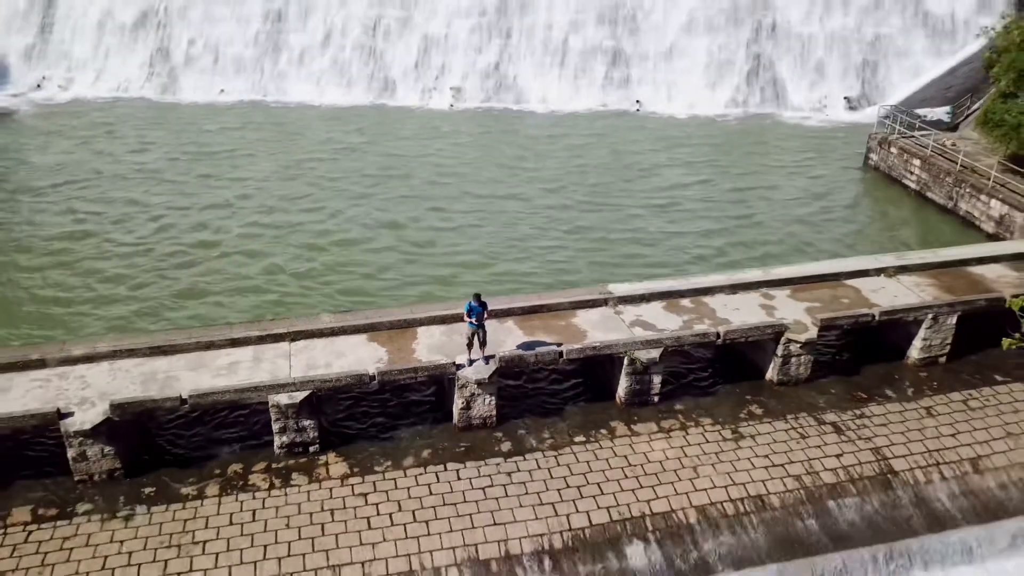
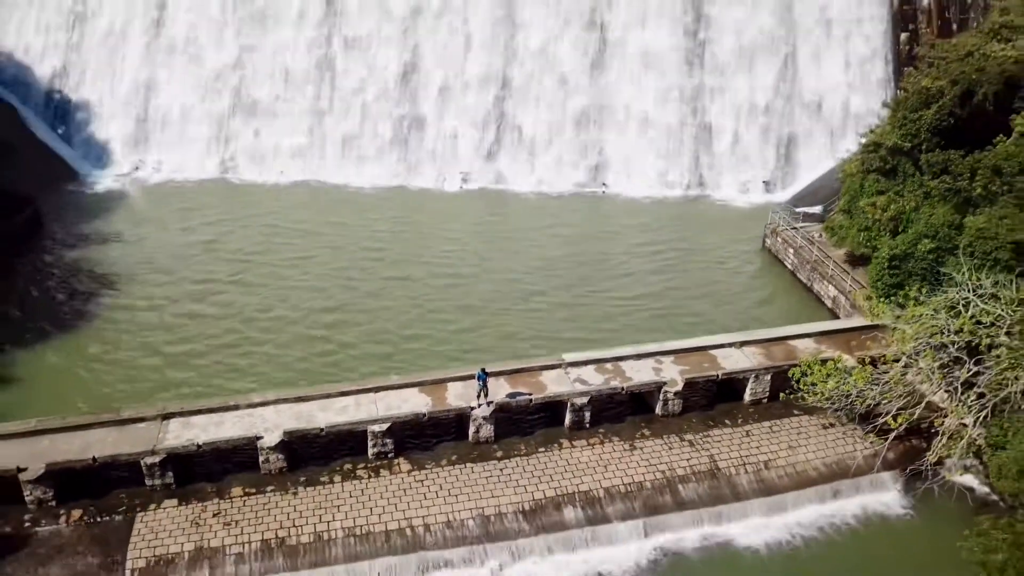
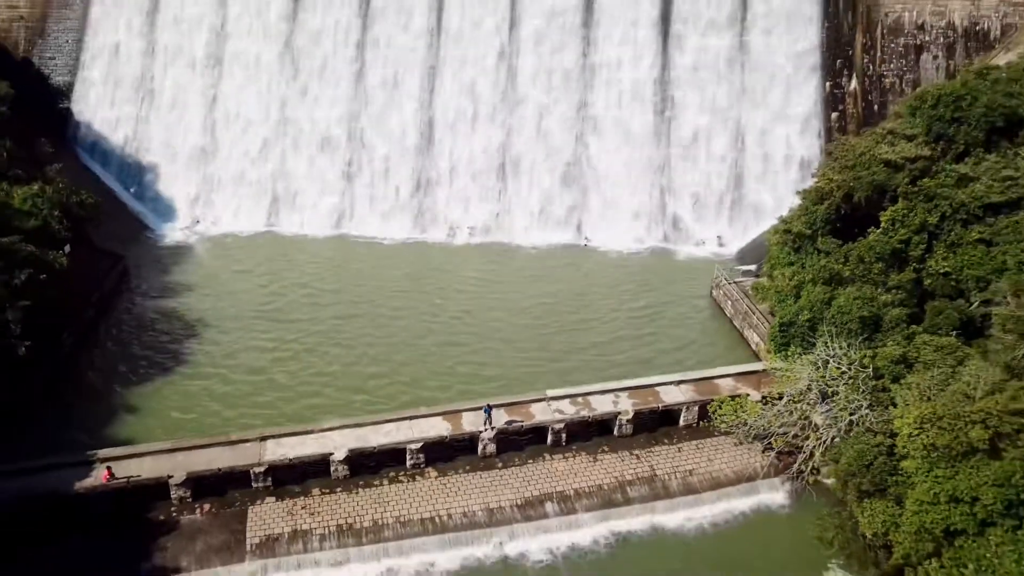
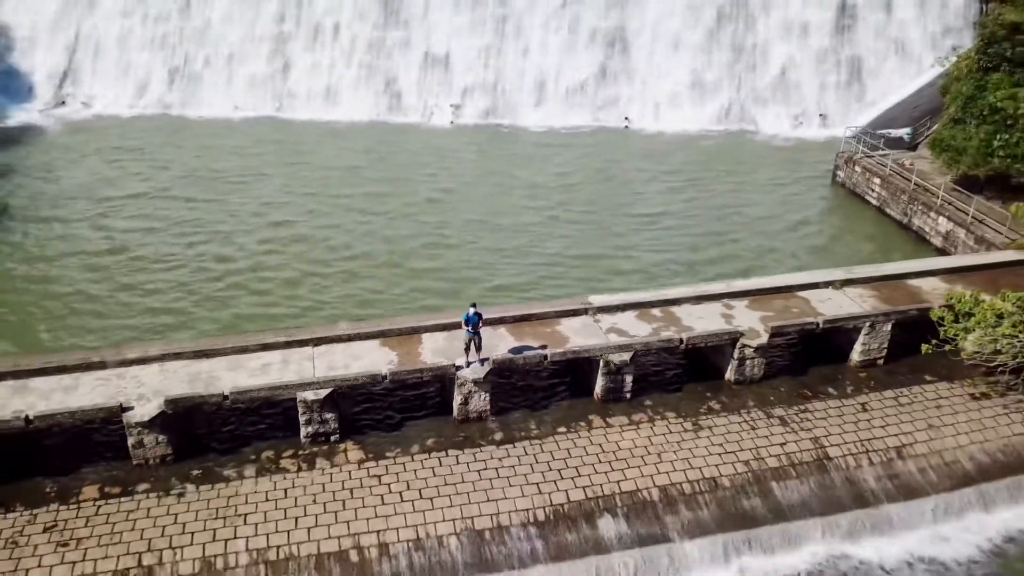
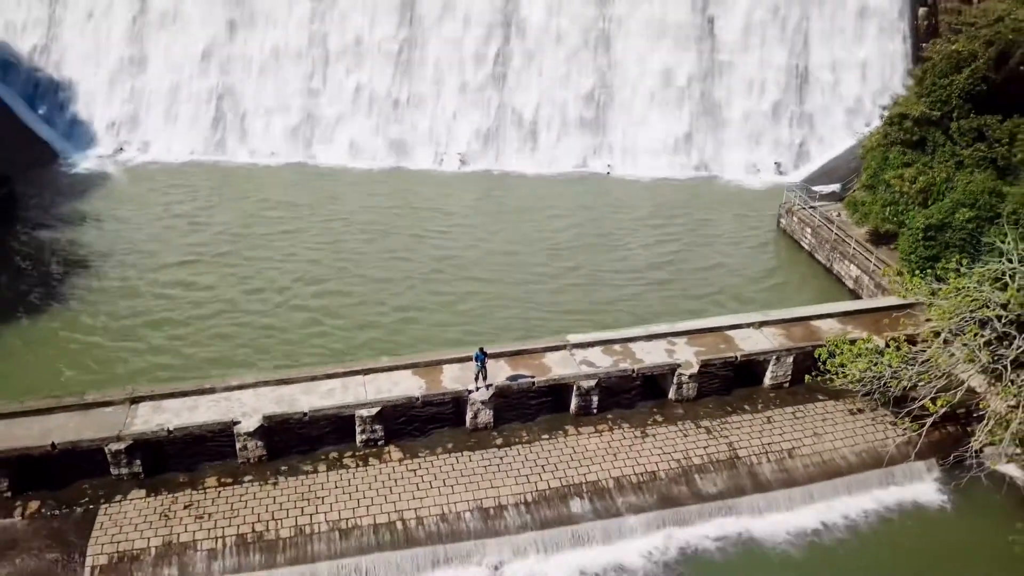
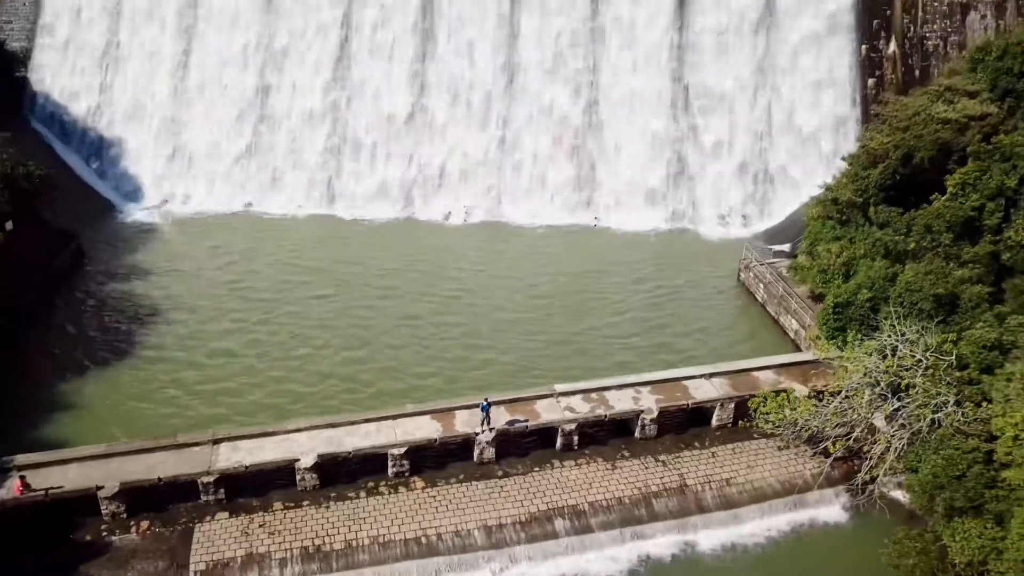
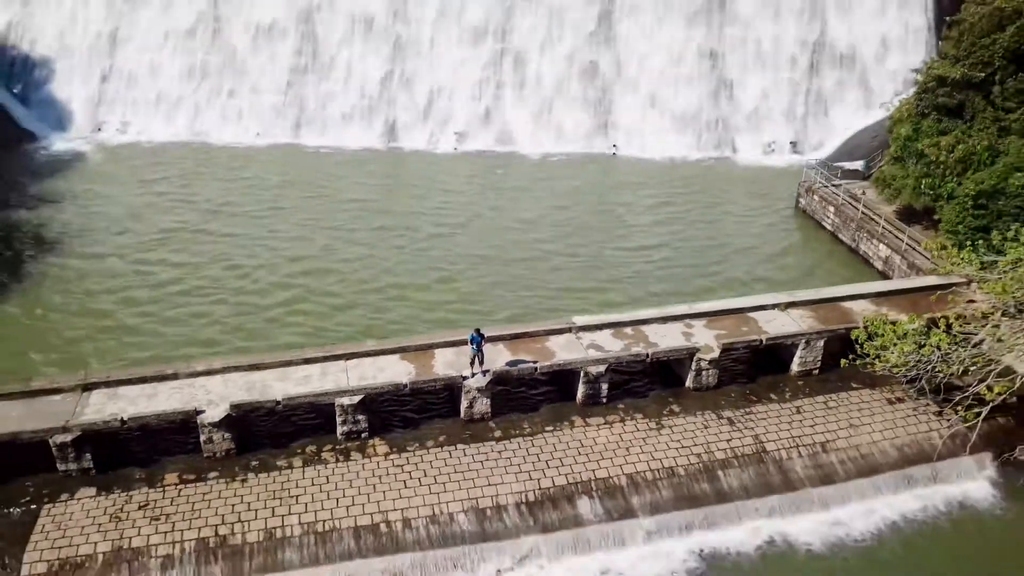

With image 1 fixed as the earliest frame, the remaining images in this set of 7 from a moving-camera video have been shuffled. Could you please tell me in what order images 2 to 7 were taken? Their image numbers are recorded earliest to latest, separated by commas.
4, 7, 5, 2, 6, 3
